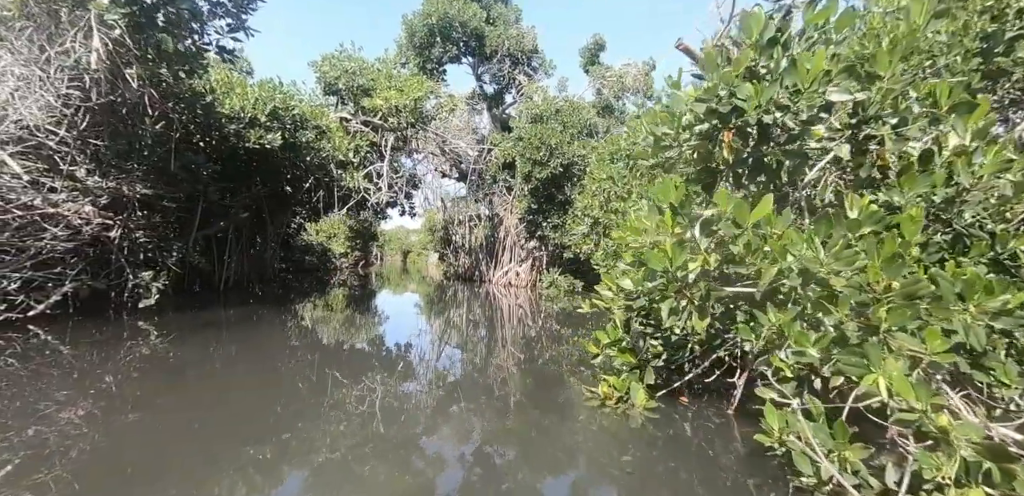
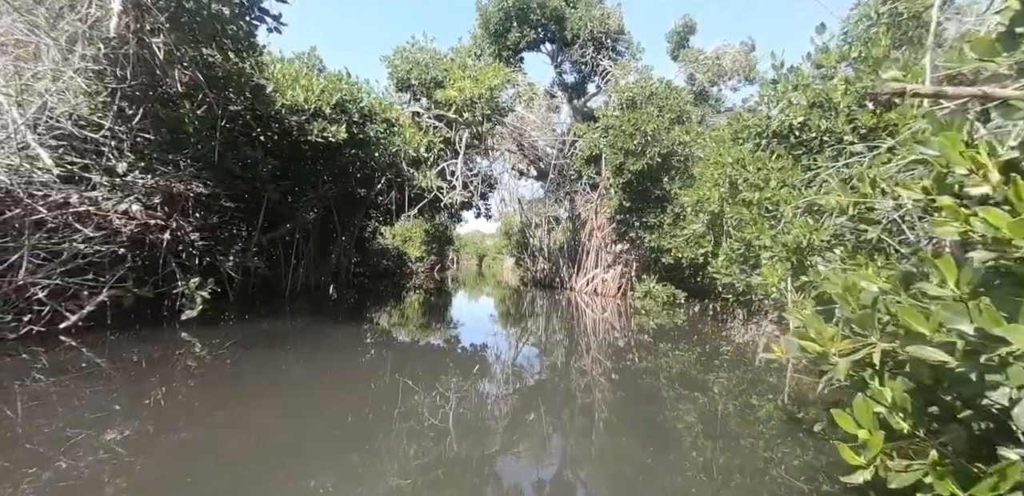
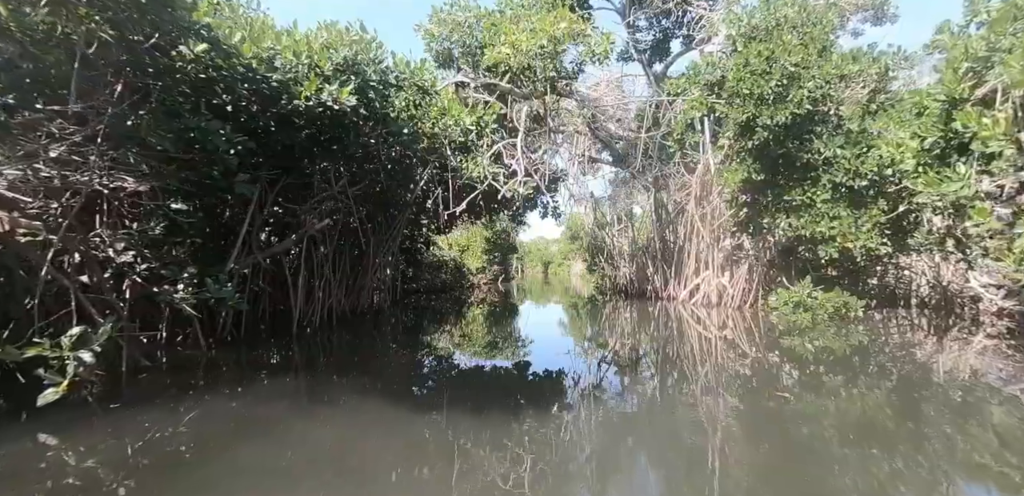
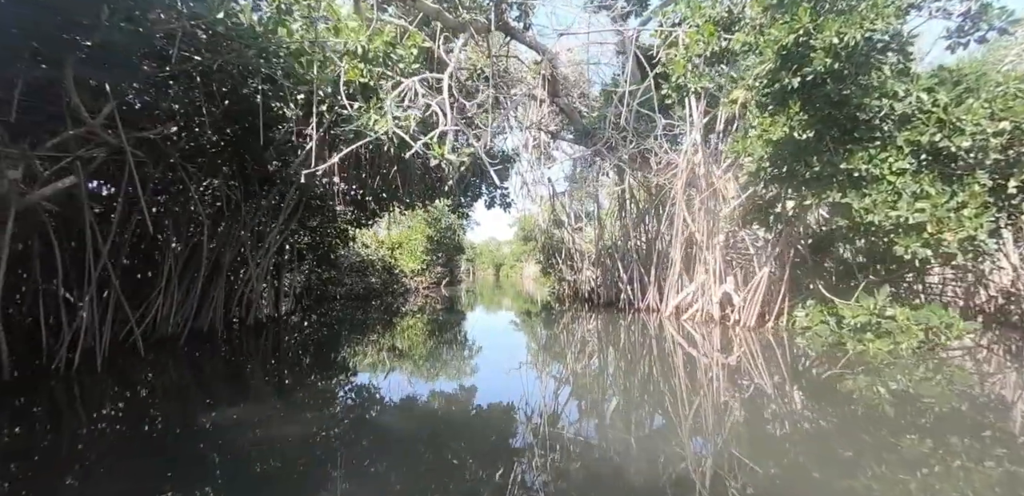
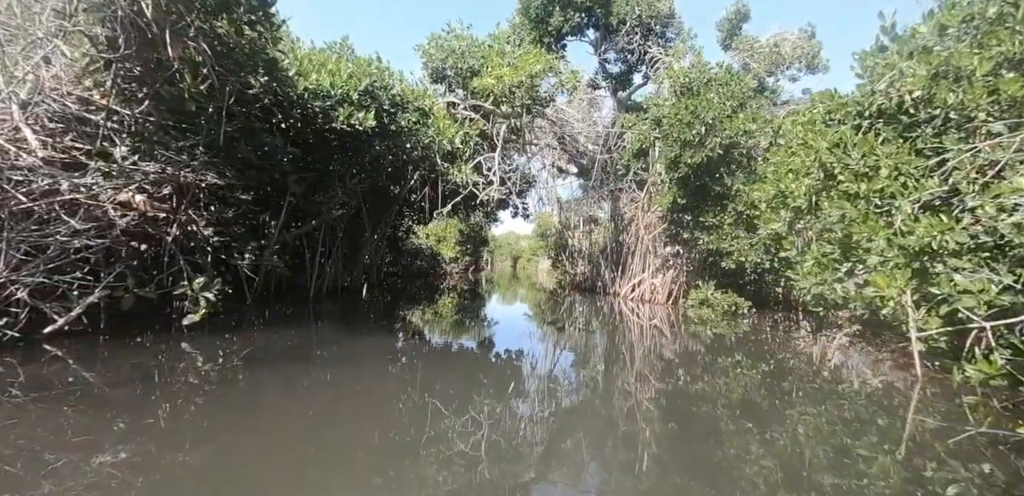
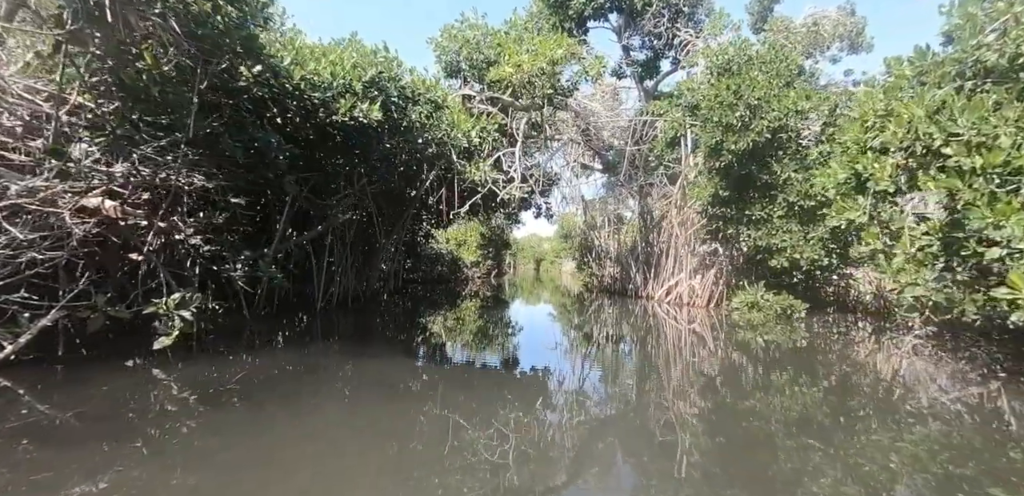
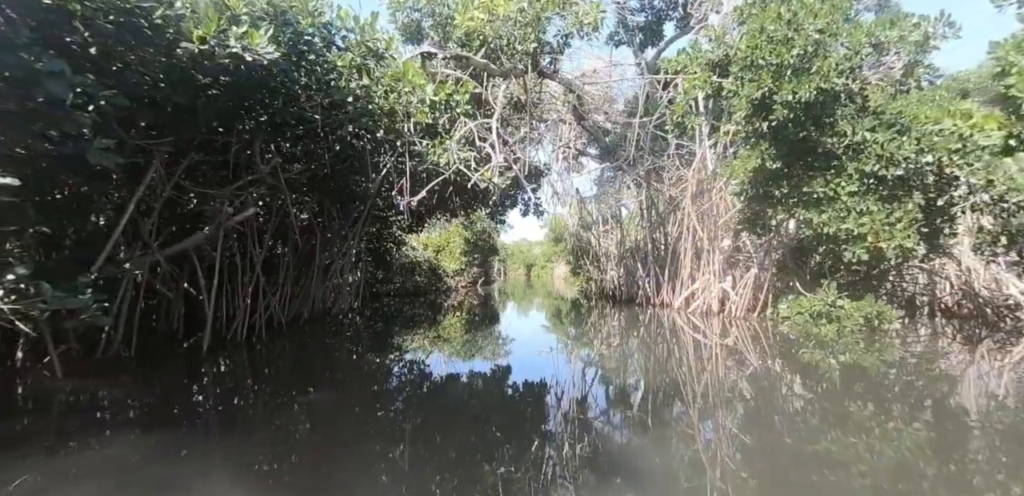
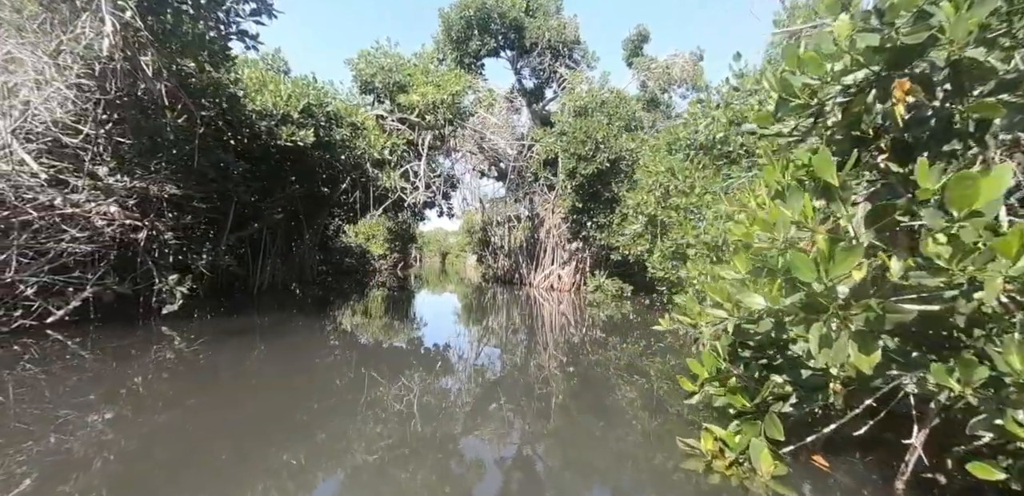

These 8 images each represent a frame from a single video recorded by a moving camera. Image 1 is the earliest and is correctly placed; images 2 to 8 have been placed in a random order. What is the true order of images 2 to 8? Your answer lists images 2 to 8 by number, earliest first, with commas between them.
8, 2, 5, 6, 3, 7, 4
